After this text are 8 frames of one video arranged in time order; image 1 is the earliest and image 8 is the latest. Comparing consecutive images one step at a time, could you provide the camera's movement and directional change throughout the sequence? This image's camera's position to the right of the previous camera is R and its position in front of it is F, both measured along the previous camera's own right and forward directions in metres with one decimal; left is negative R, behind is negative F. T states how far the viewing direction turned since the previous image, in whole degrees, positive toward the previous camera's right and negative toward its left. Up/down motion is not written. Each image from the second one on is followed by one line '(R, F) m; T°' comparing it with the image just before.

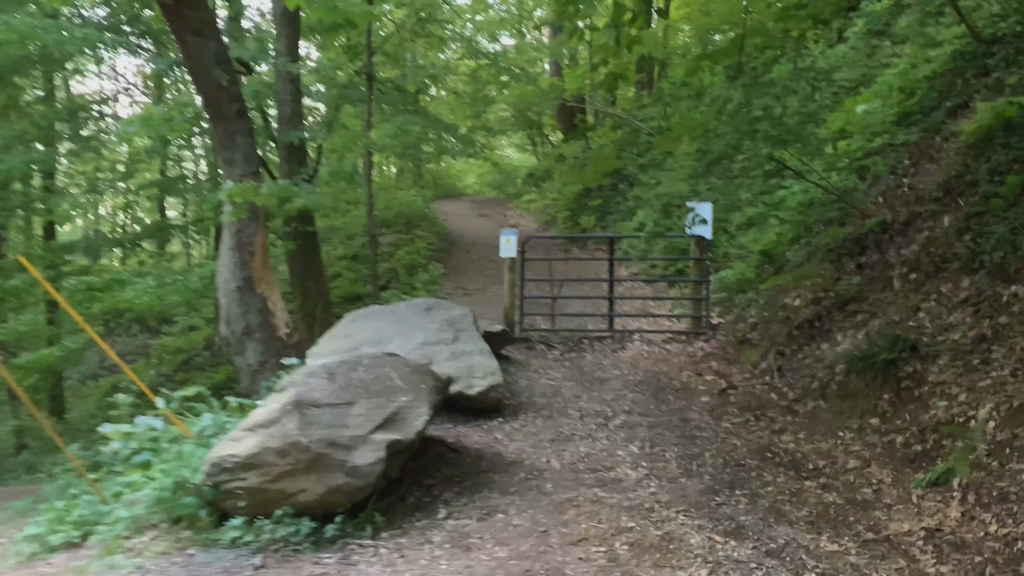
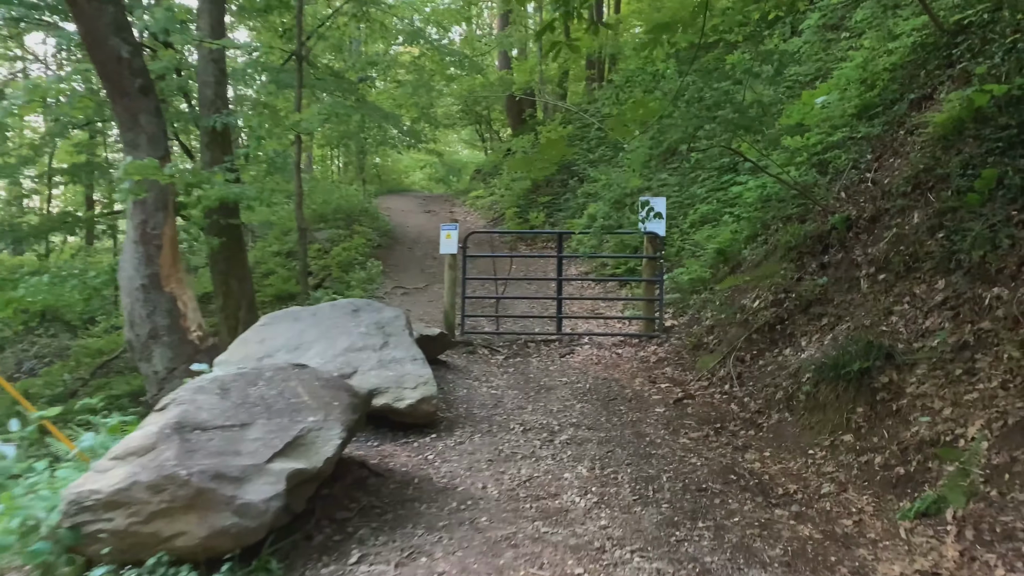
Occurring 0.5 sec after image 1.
(+0.1, +0.6) m; +4°
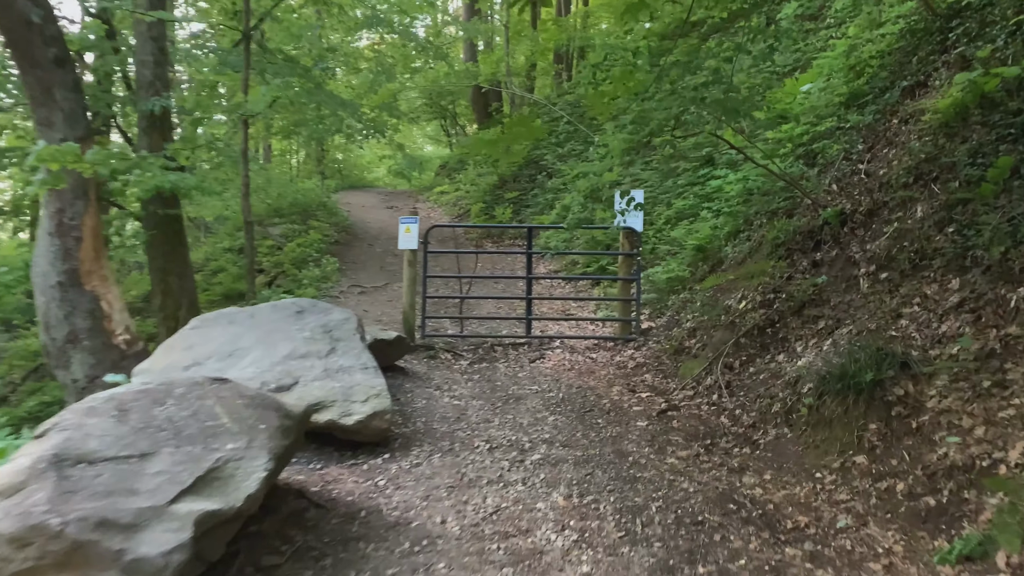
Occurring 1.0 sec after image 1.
(0.0, +0.6) m; +3°
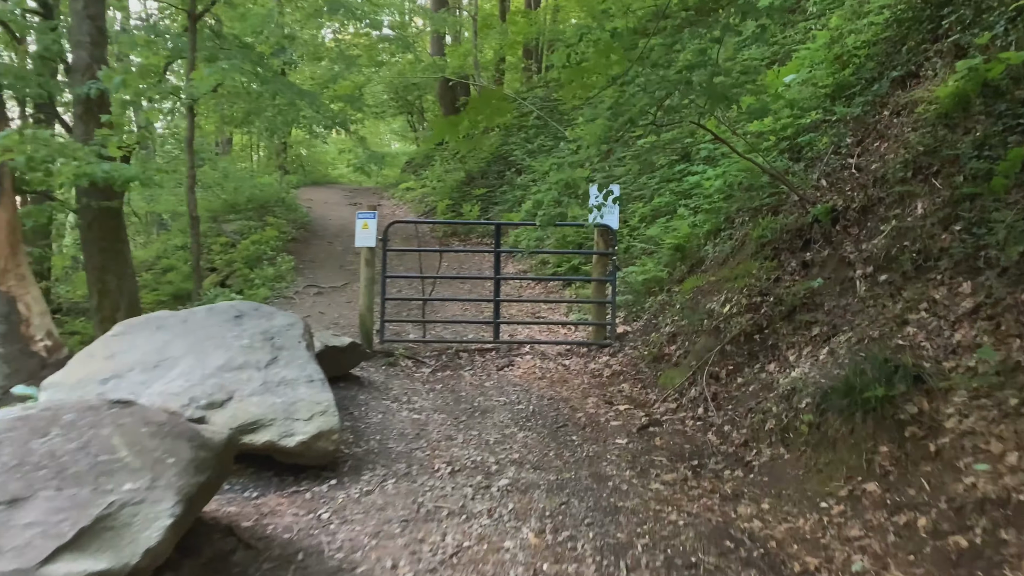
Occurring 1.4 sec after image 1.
(0.0, +0.5) m; +2°
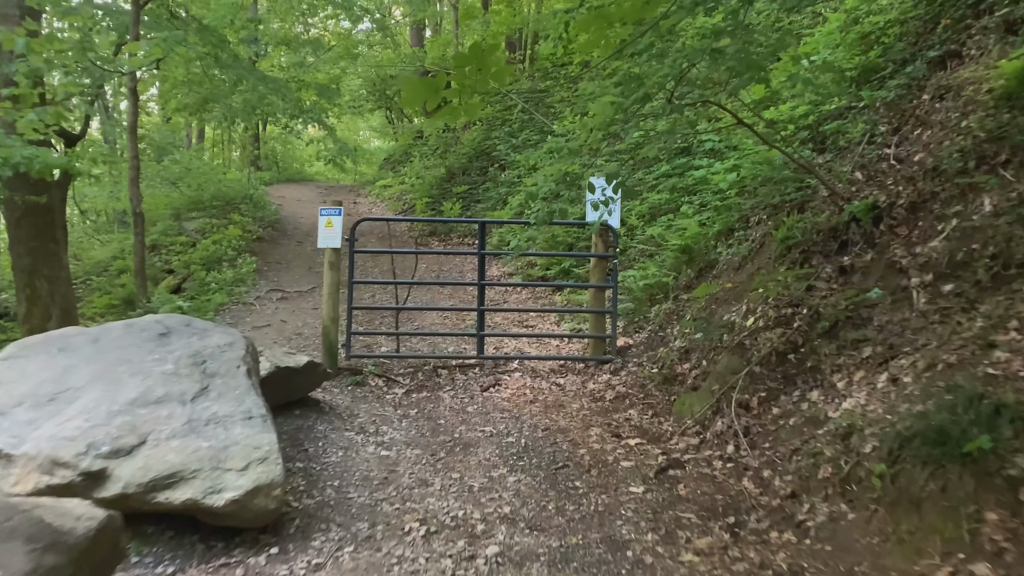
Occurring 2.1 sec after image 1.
(0.0, +0.8) m; +1°
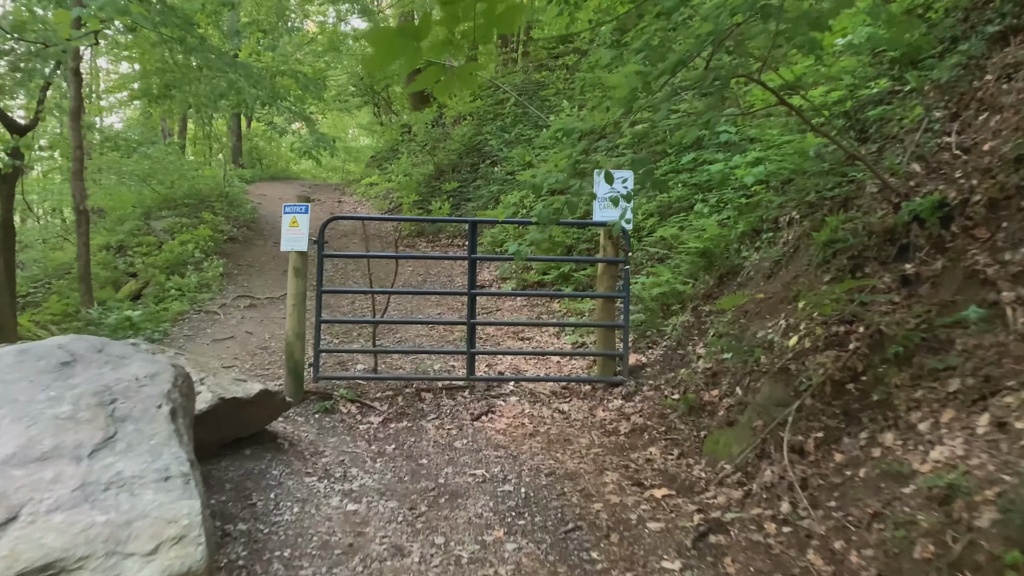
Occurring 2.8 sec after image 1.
(0.0, +0.8) m; +1°
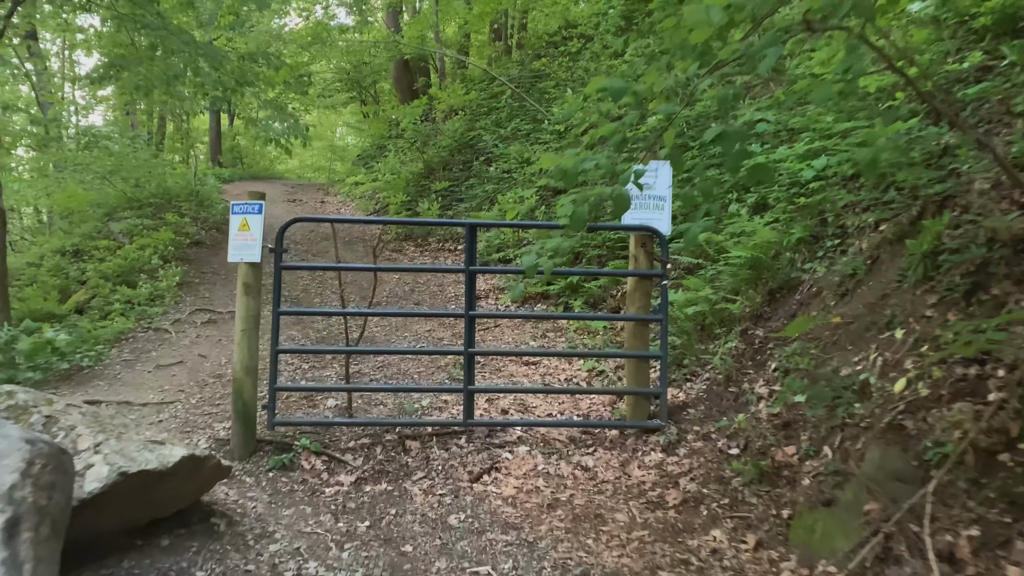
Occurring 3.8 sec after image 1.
(-0.1, +1.0) m; +1°
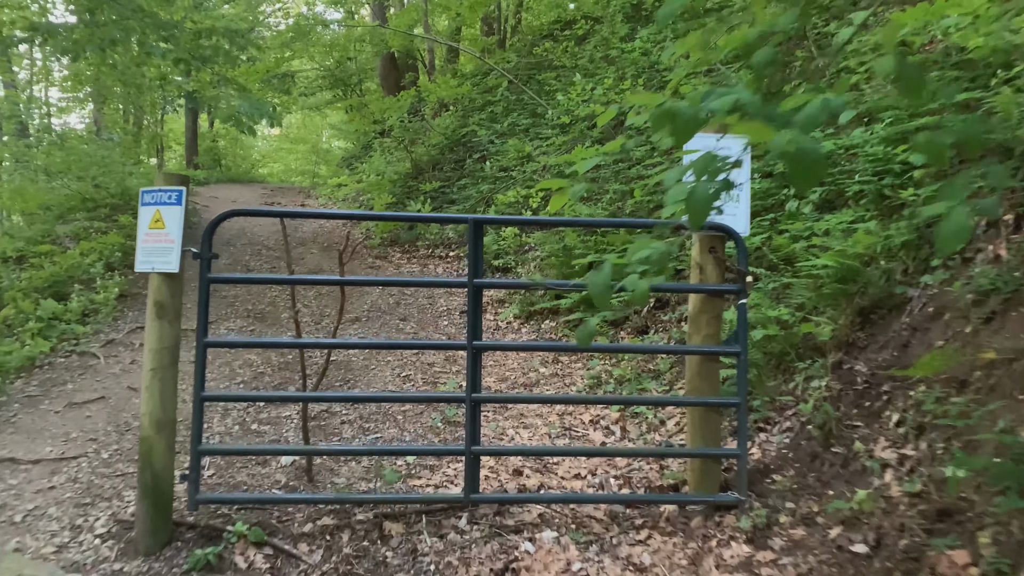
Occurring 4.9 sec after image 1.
(-0.1, +1.1) m; +1°
